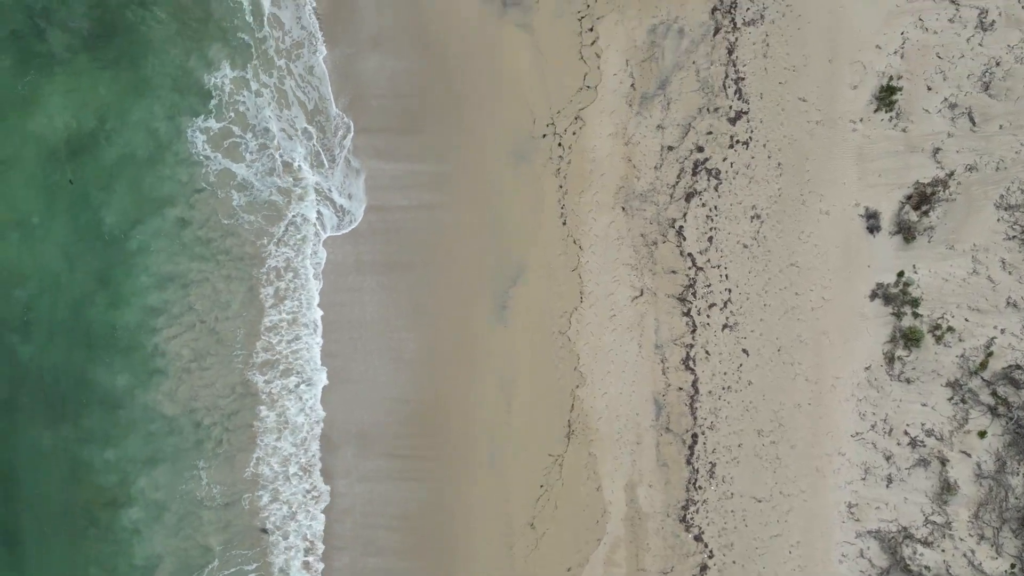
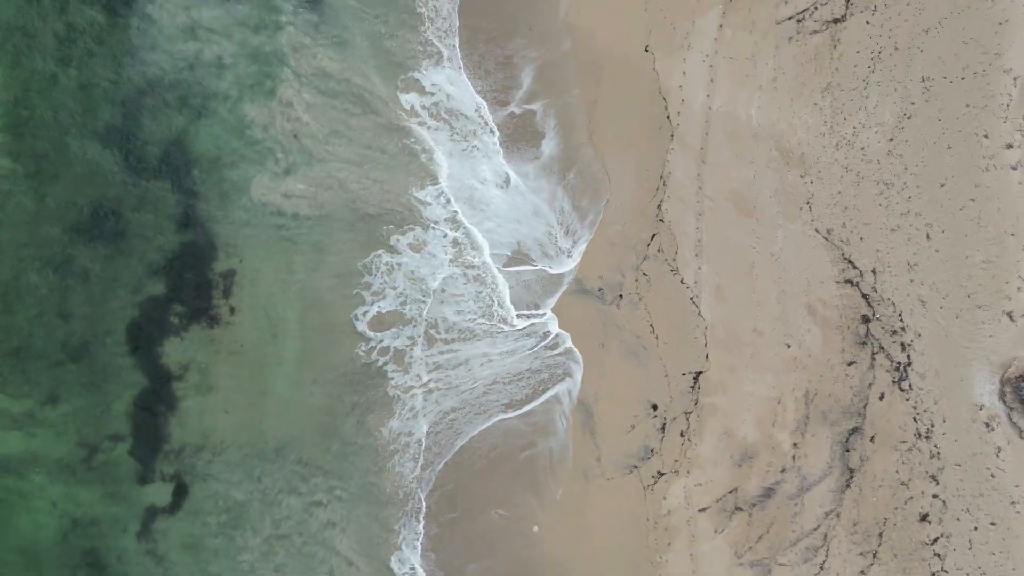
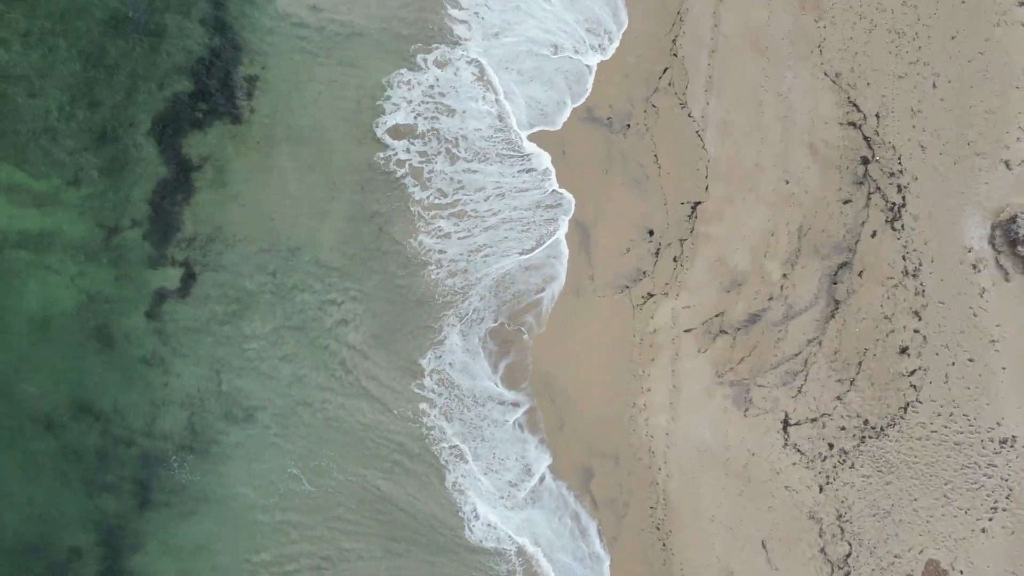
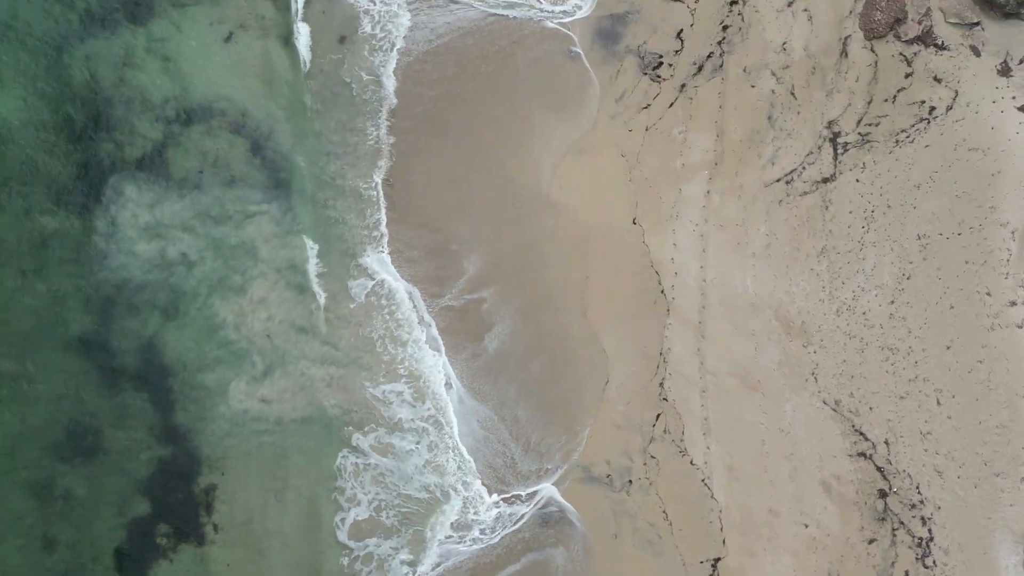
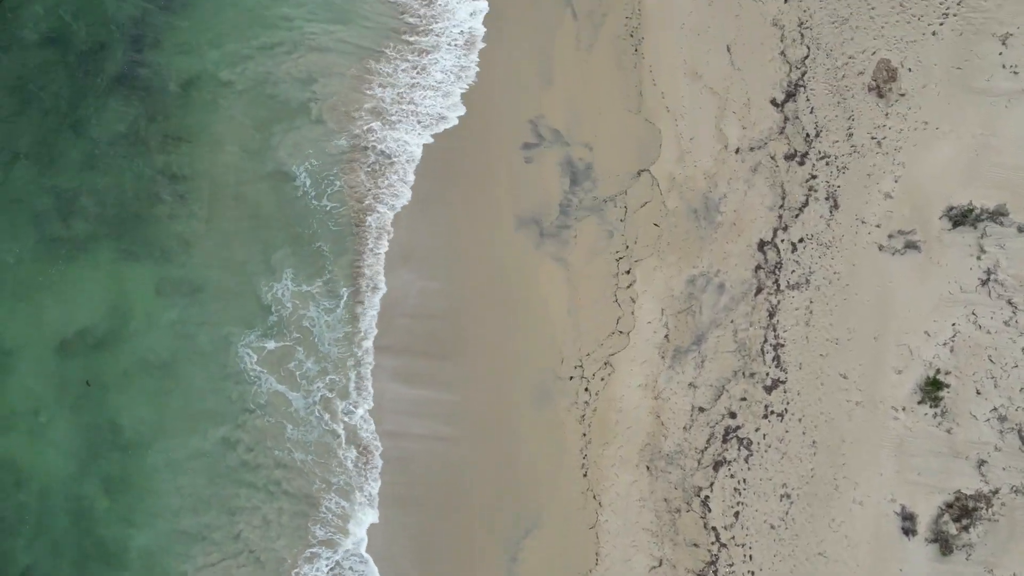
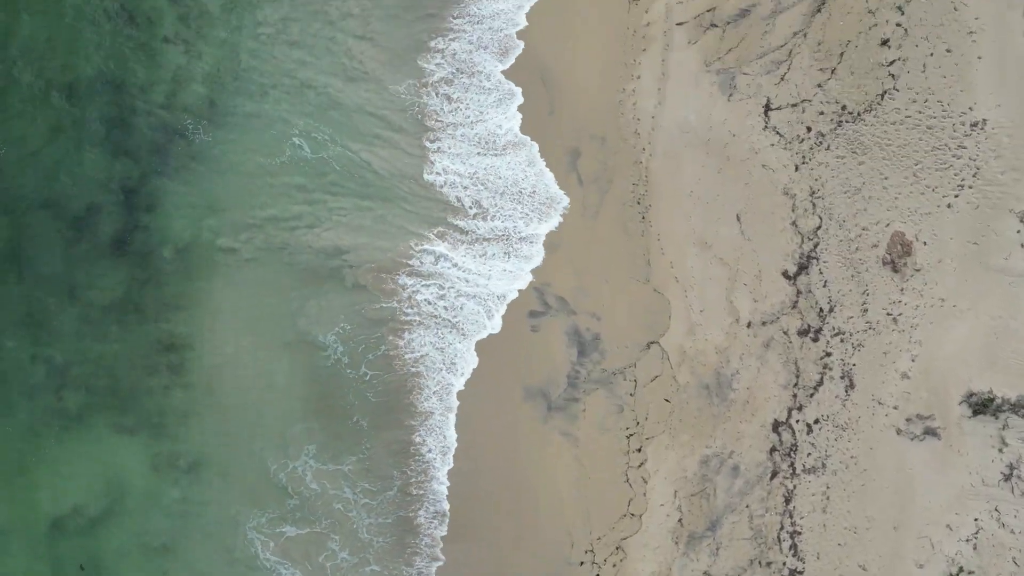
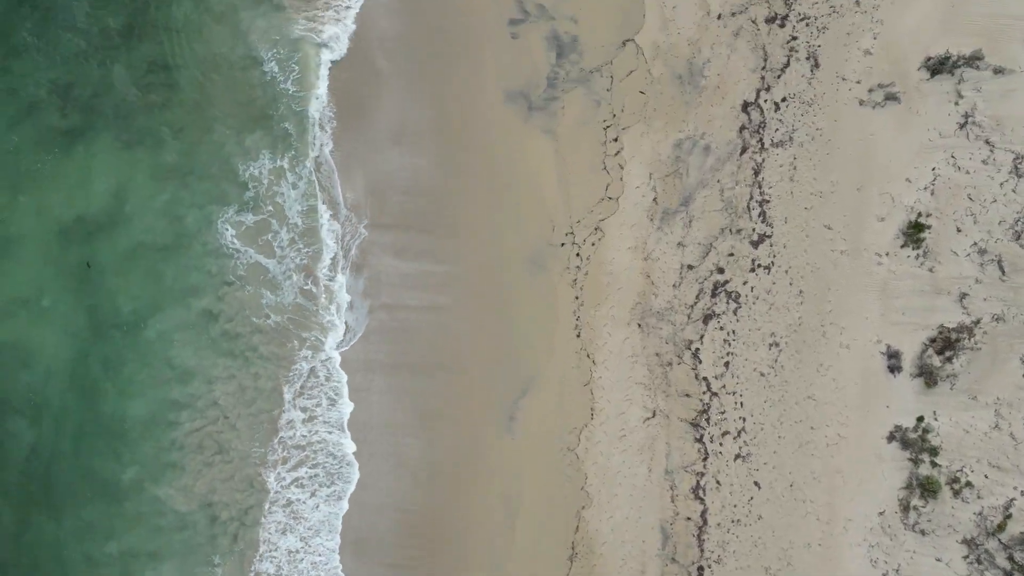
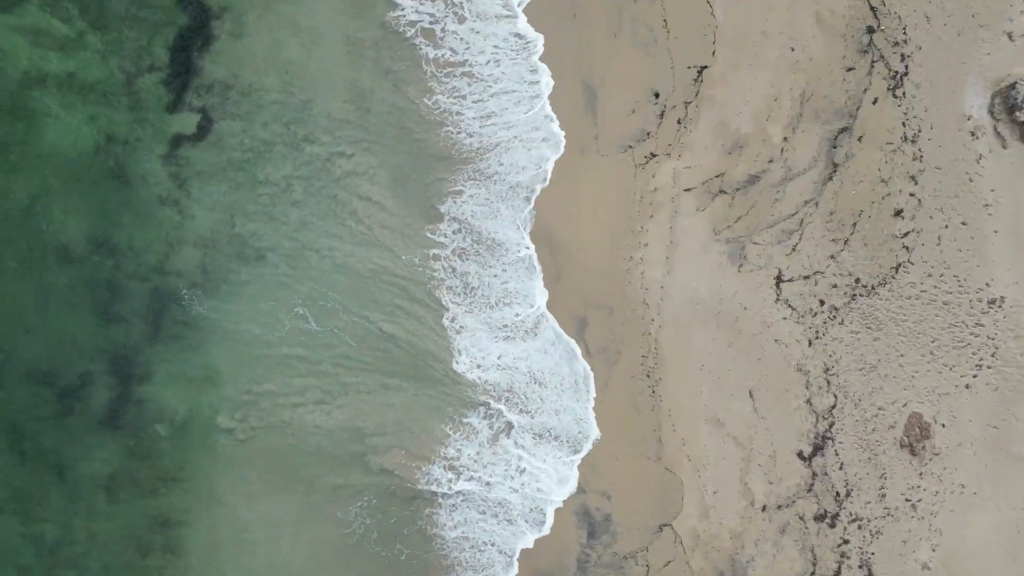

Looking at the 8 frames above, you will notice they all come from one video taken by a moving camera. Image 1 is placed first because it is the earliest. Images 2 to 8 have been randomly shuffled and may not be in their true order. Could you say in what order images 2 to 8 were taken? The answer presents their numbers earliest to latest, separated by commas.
7, 5, 6, 8, 3, 2, 4
